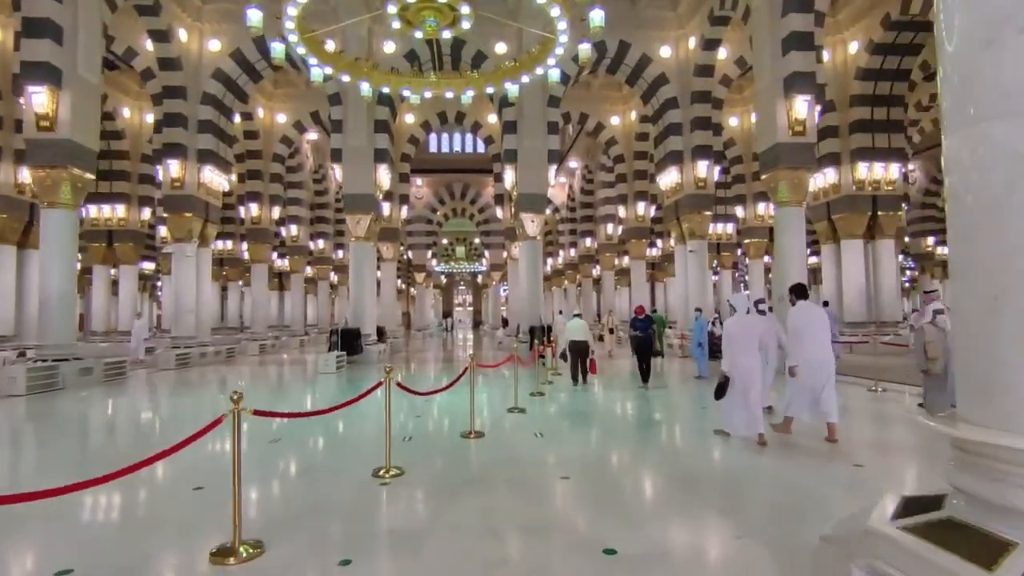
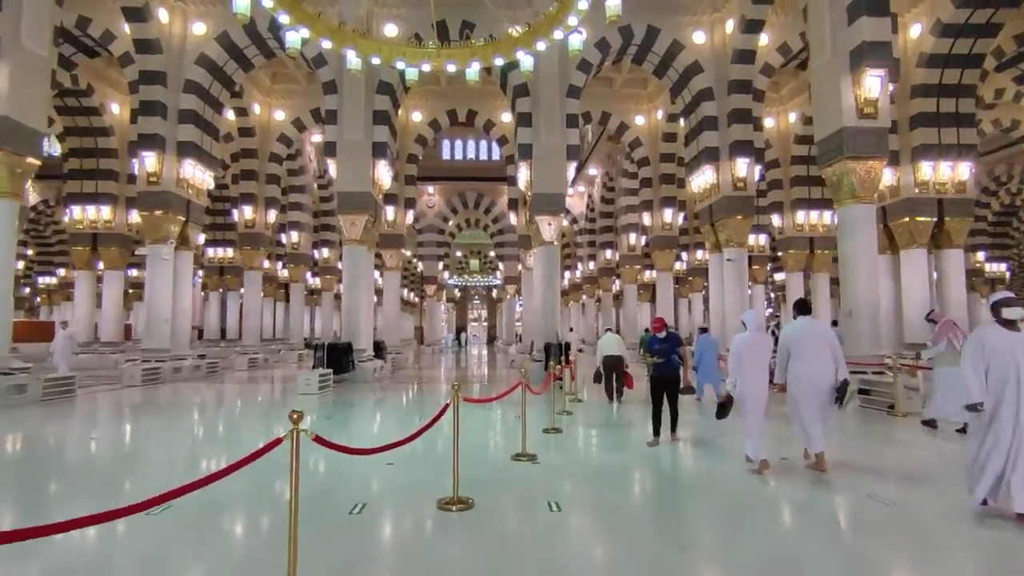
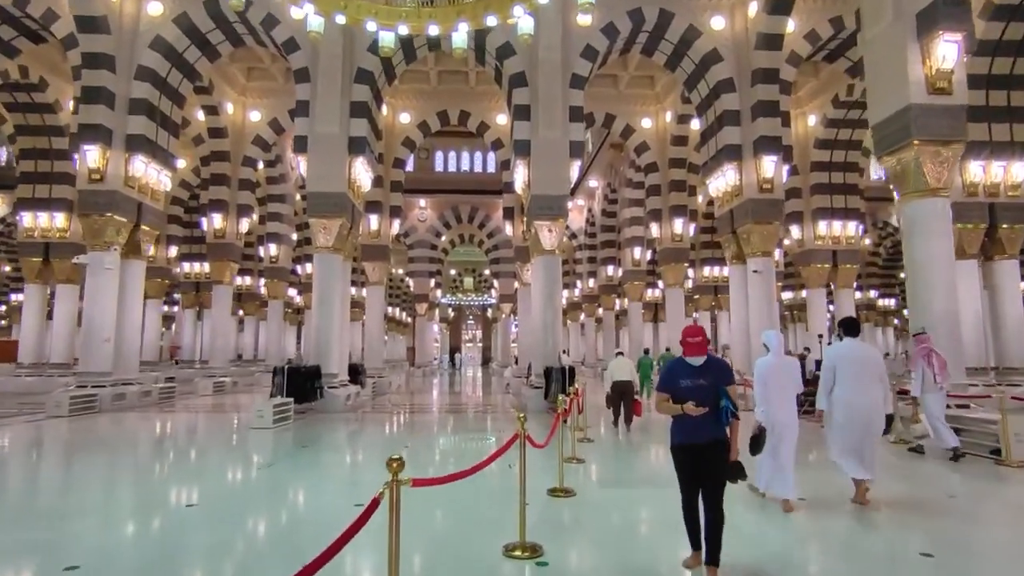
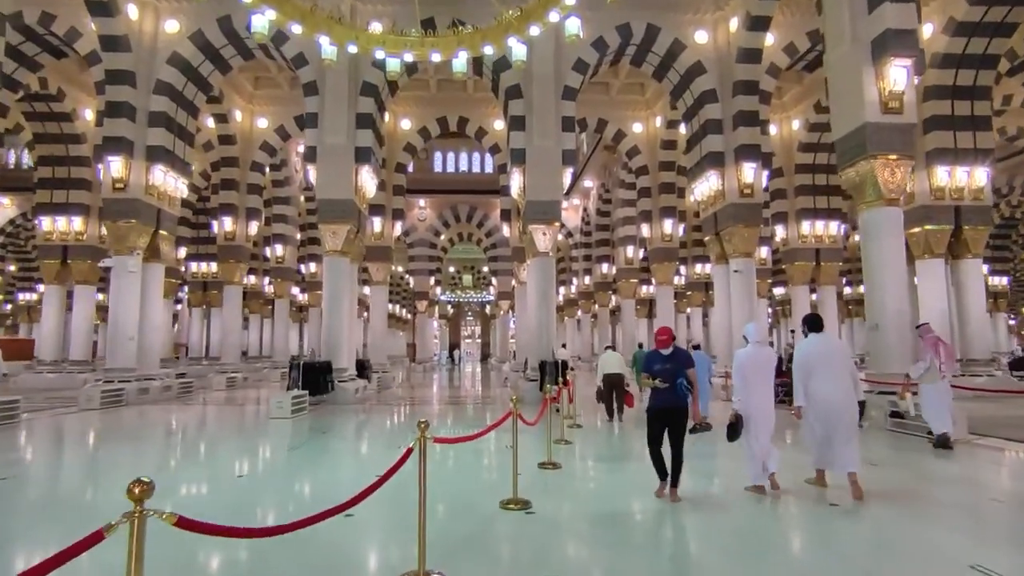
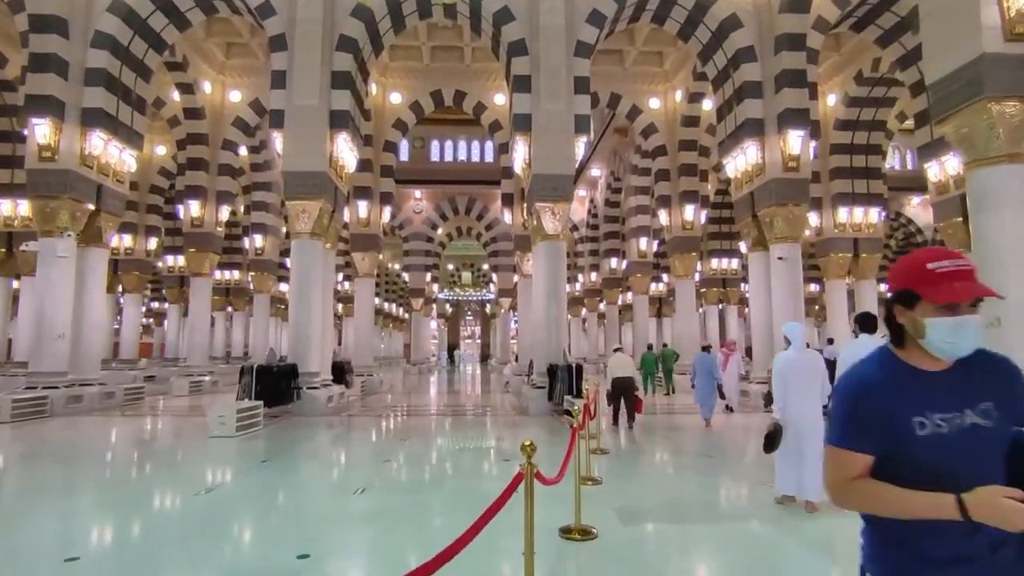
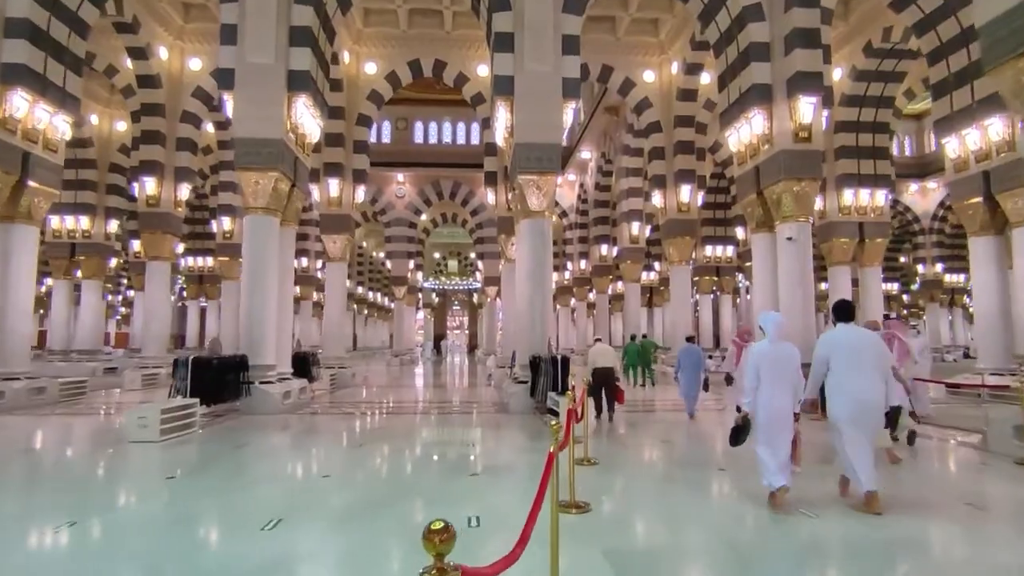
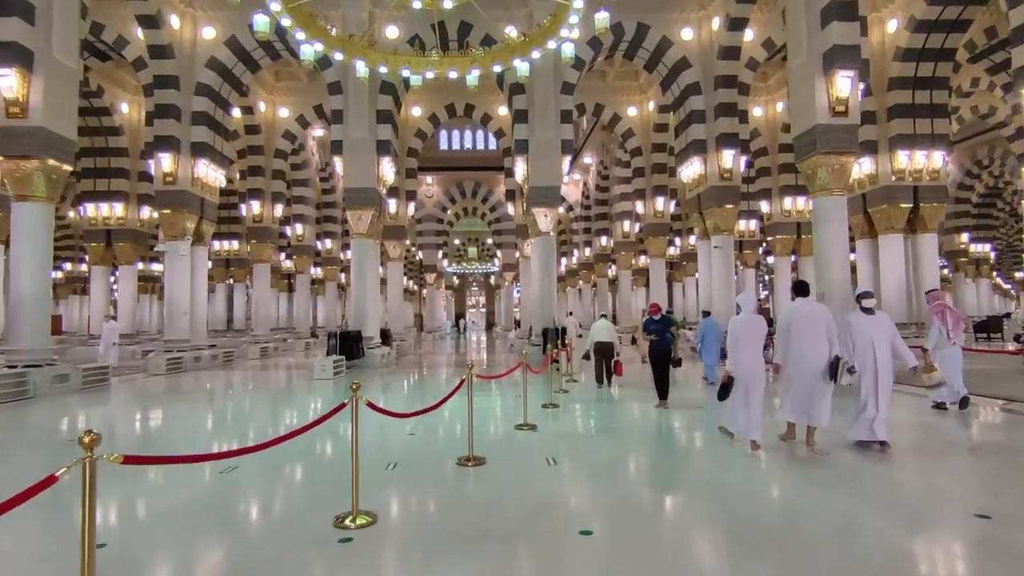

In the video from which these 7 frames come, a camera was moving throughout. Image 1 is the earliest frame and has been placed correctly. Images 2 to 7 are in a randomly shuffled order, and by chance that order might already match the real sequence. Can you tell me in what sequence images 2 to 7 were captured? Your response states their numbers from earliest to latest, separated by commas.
7, 2, 4, 3, 5, 6
